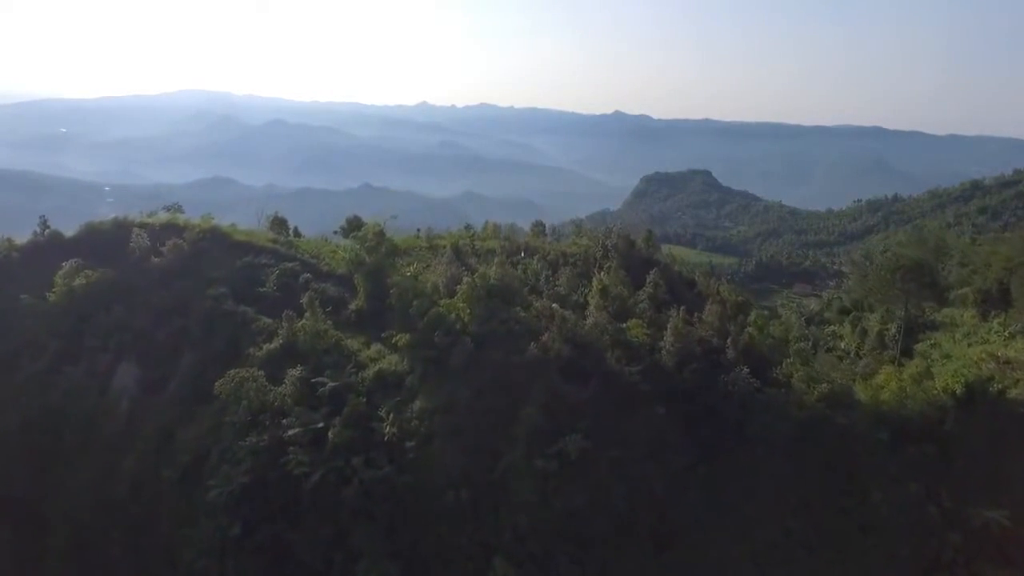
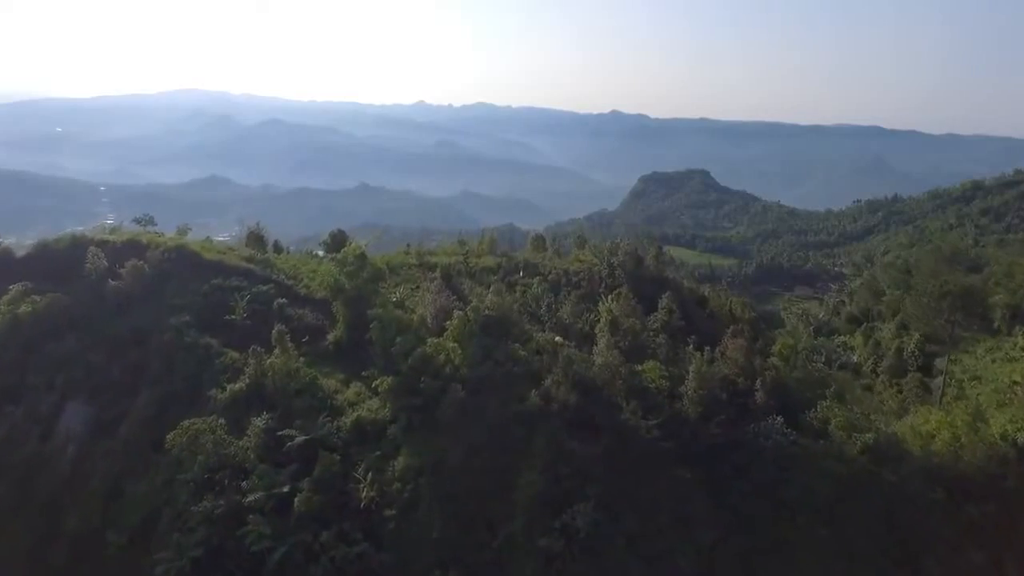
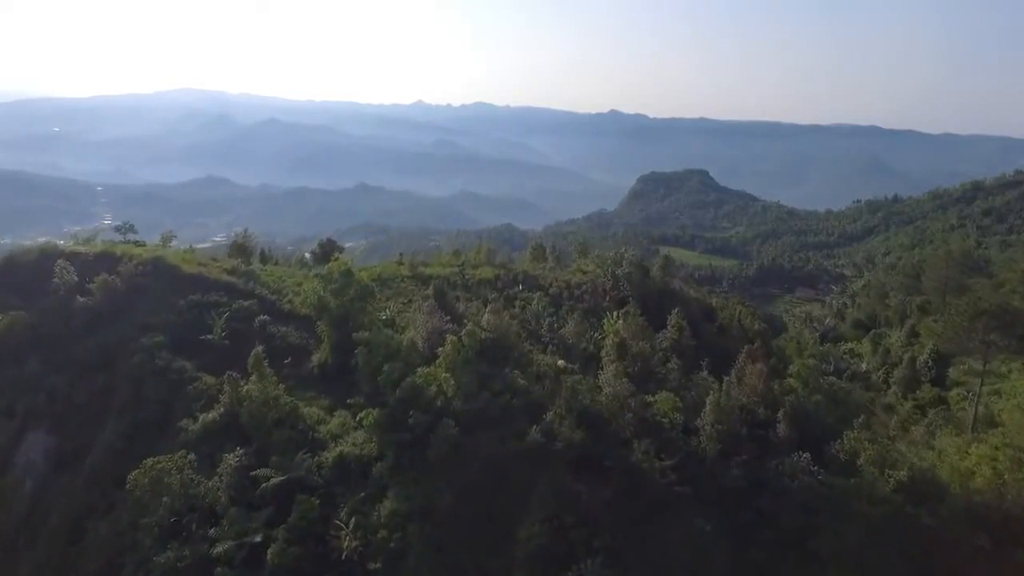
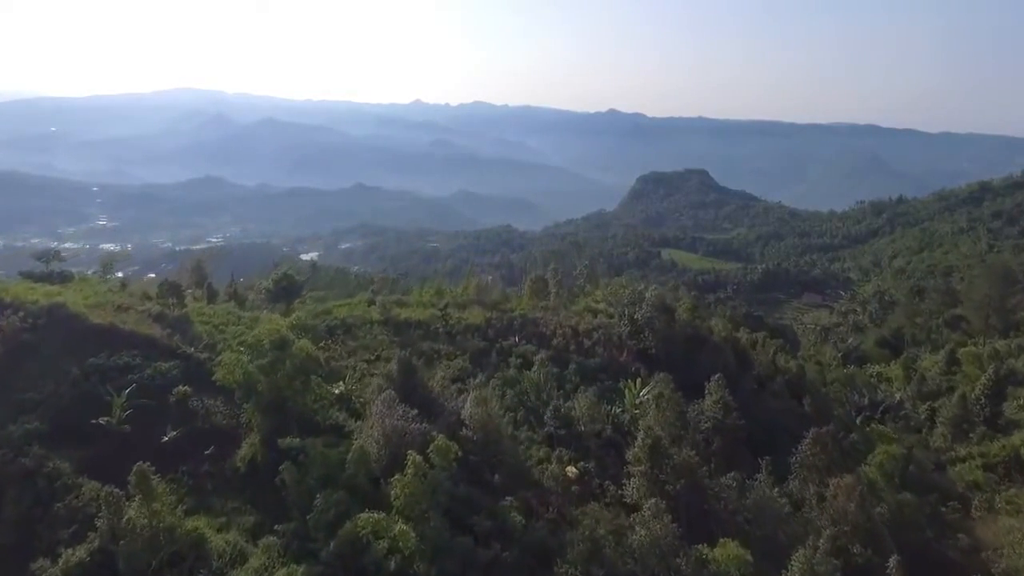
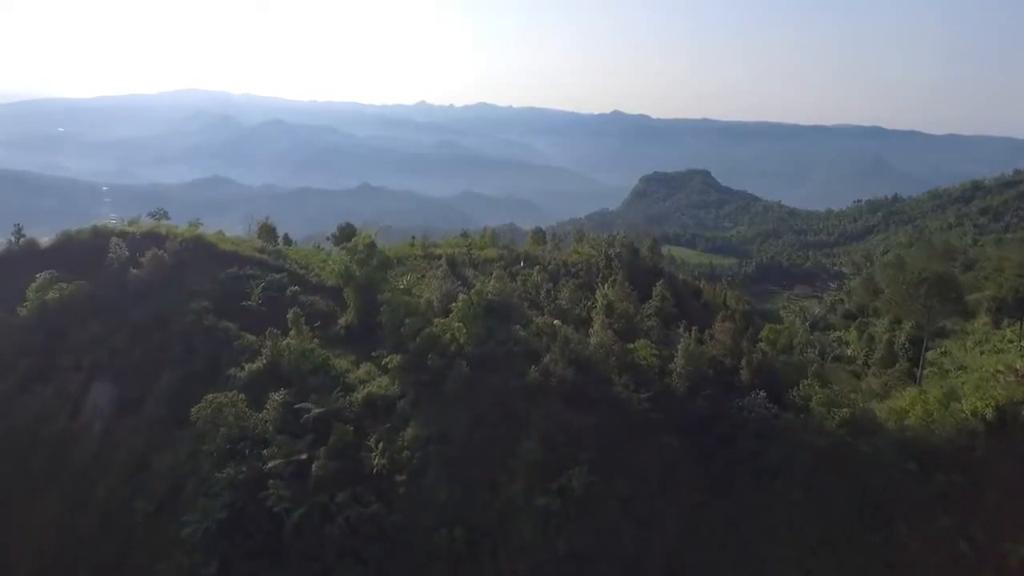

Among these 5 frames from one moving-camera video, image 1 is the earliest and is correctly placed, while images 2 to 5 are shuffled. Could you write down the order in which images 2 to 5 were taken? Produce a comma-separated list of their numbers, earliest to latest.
5, 2, 3, 4
